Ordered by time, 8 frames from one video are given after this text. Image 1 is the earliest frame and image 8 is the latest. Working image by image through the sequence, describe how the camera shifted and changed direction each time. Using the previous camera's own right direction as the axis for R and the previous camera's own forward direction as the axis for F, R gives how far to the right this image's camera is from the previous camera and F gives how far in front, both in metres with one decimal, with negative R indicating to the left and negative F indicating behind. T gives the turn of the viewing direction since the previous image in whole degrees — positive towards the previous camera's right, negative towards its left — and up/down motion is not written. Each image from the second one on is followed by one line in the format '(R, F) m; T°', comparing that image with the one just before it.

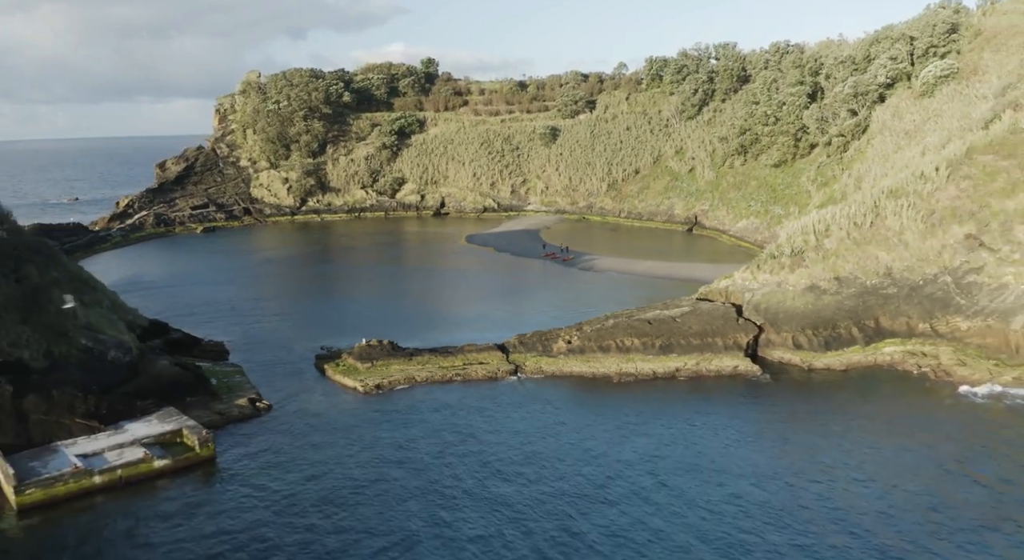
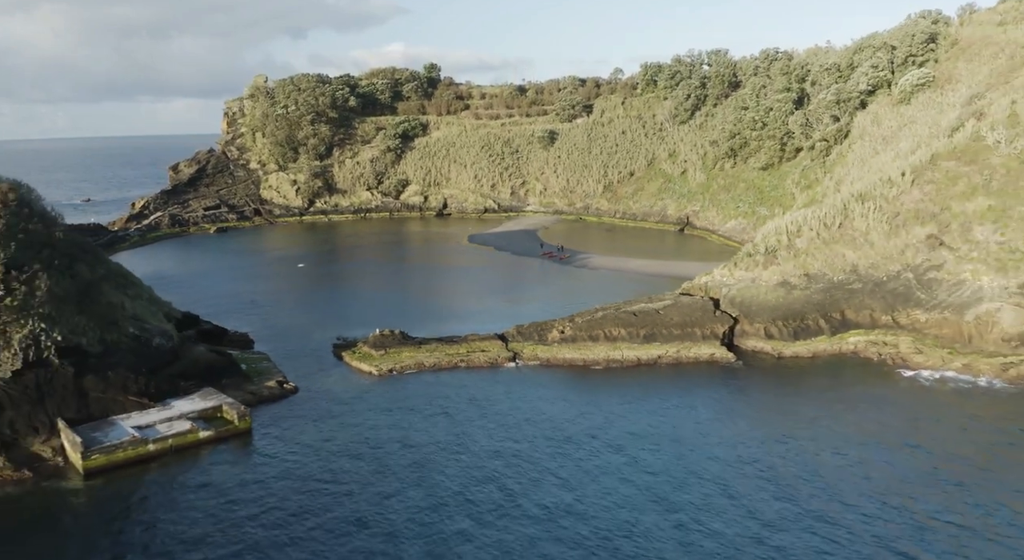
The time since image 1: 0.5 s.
(+0.1, -3.2) m; 0°
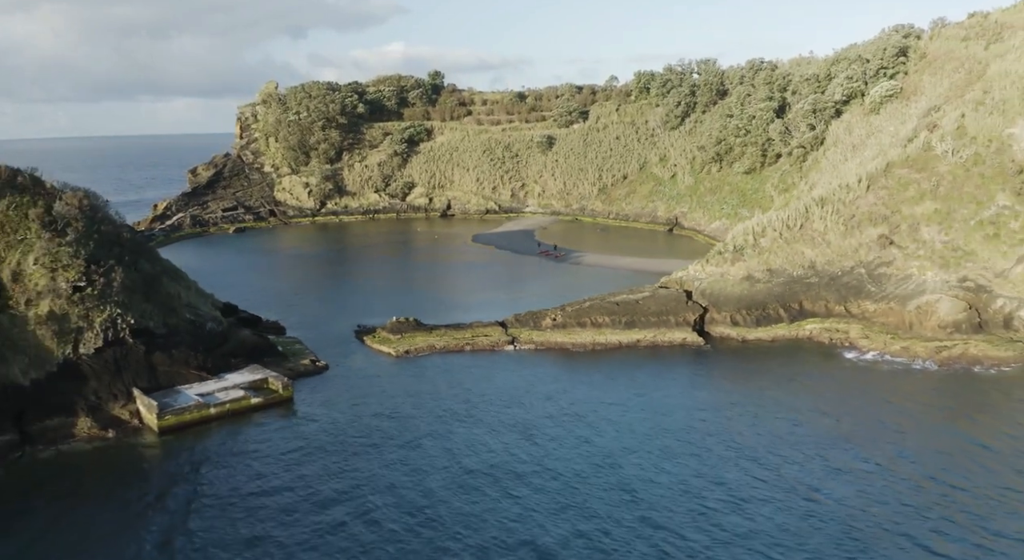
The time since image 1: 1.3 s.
(+0.1, -5.0) m; 0°
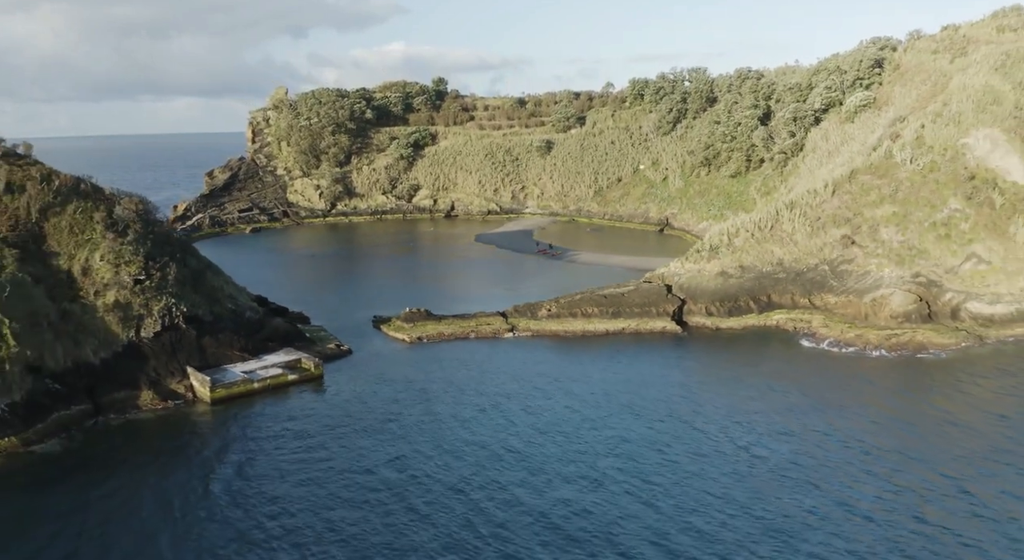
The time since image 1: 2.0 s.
(+0.1, -4.9) m; 0°
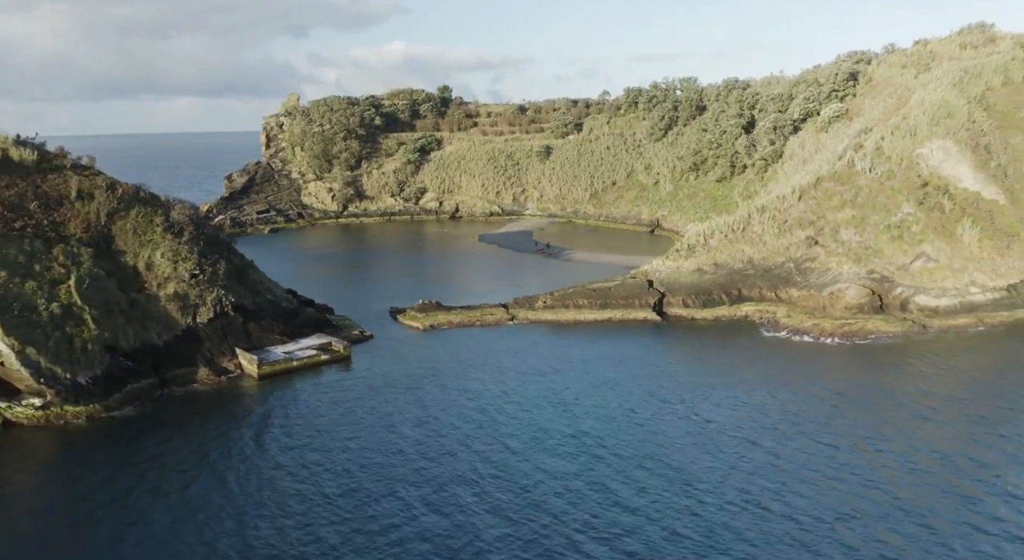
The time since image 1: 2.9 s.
(+0.1, -6.0) m; 0°
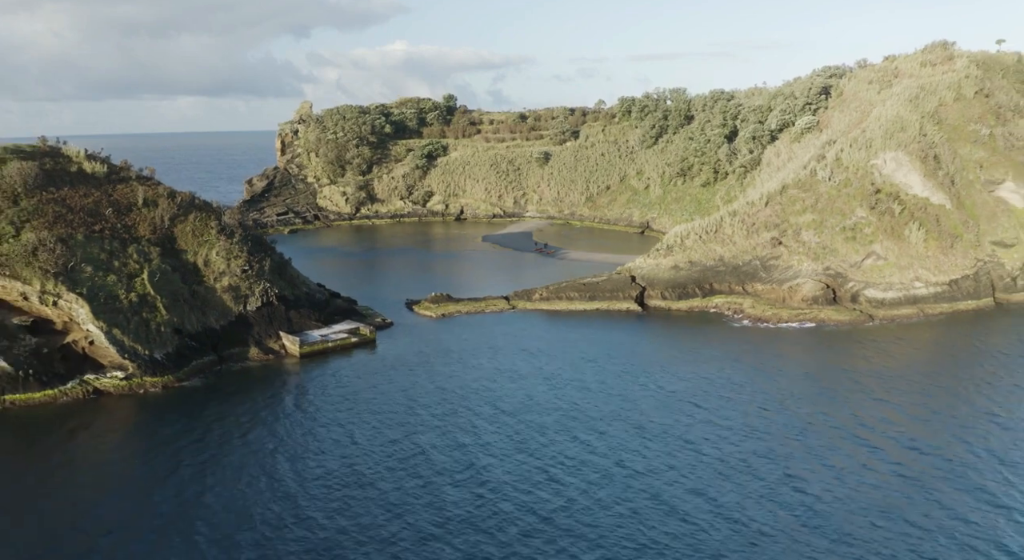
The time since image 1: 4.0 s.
(0.0, -7.5) m; 0°
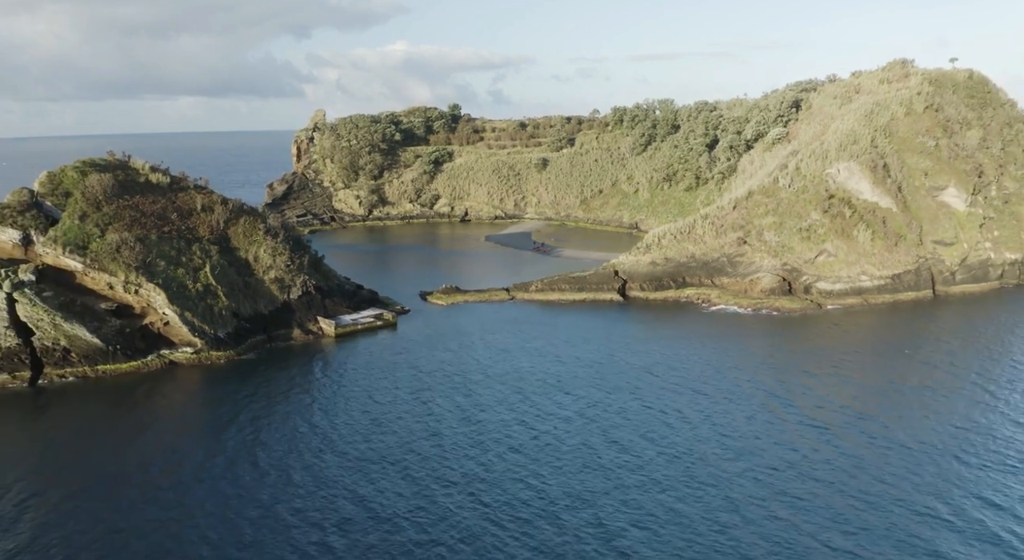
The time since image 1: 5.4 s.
(+0.1, -9.4) m; 0°
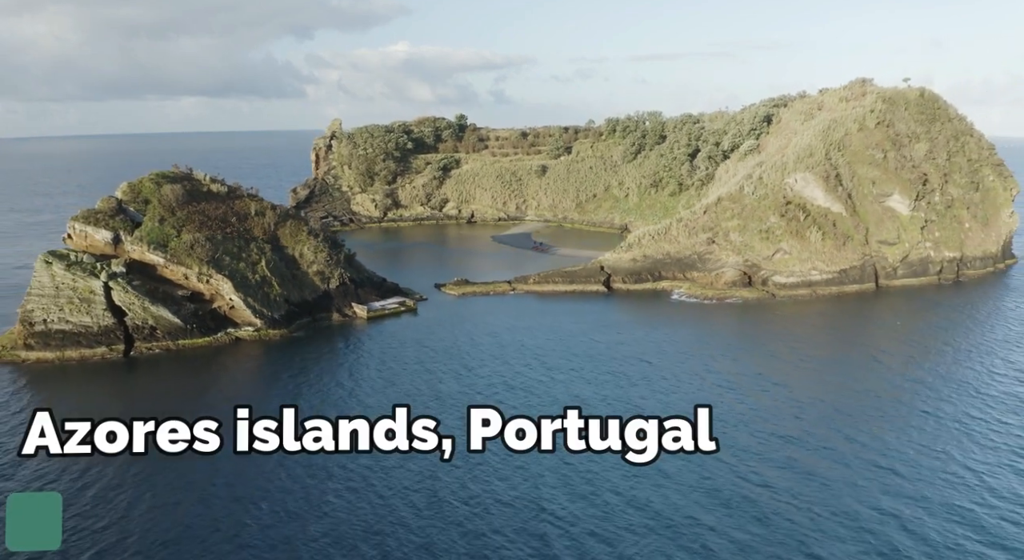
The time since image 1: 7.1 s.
(0.0, -11.9) m; 0°
